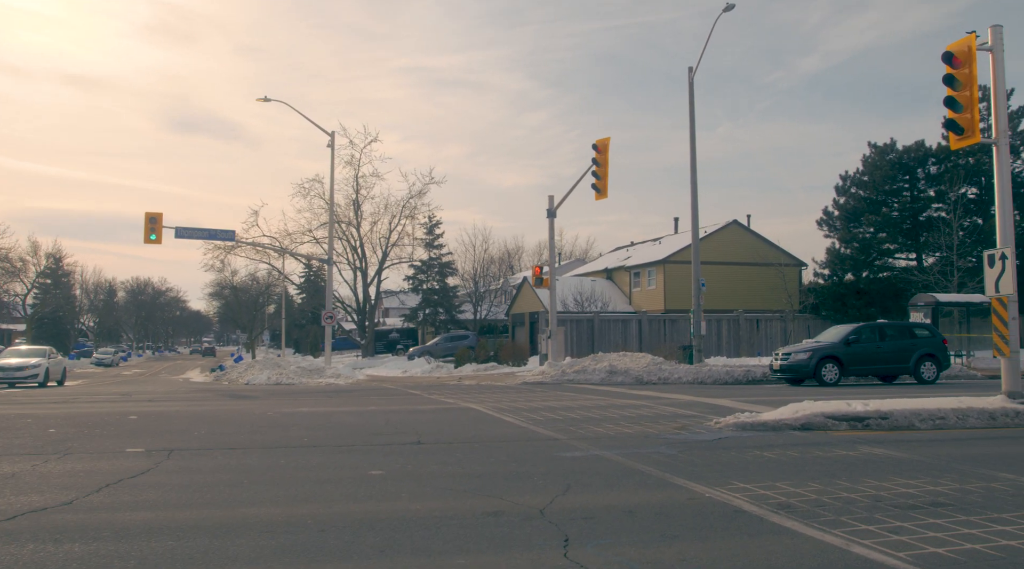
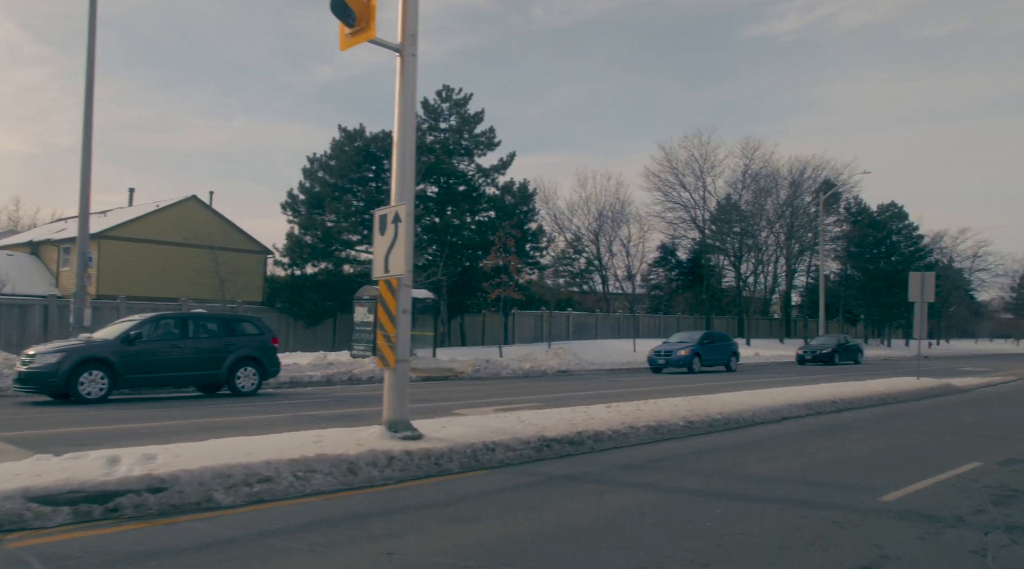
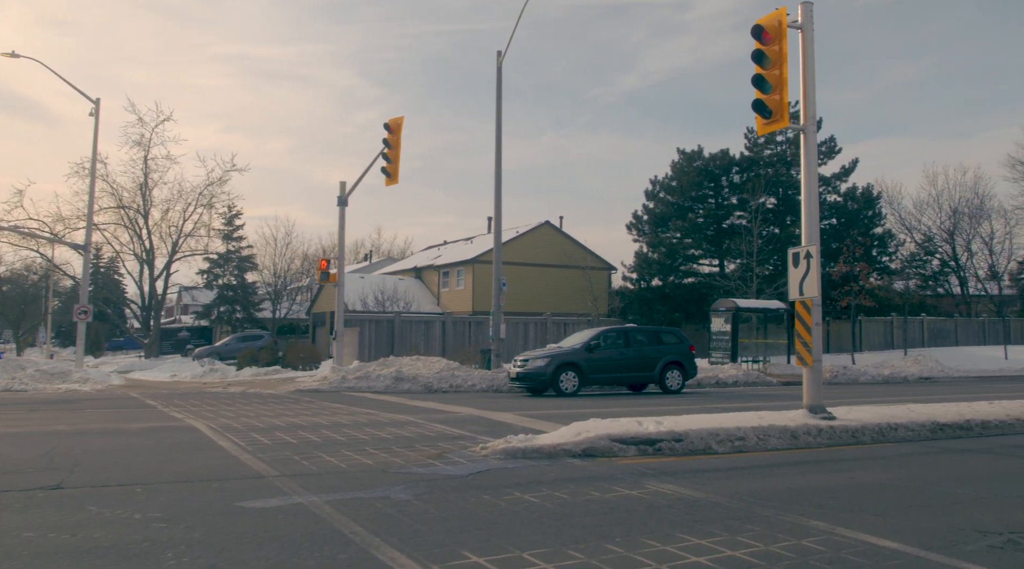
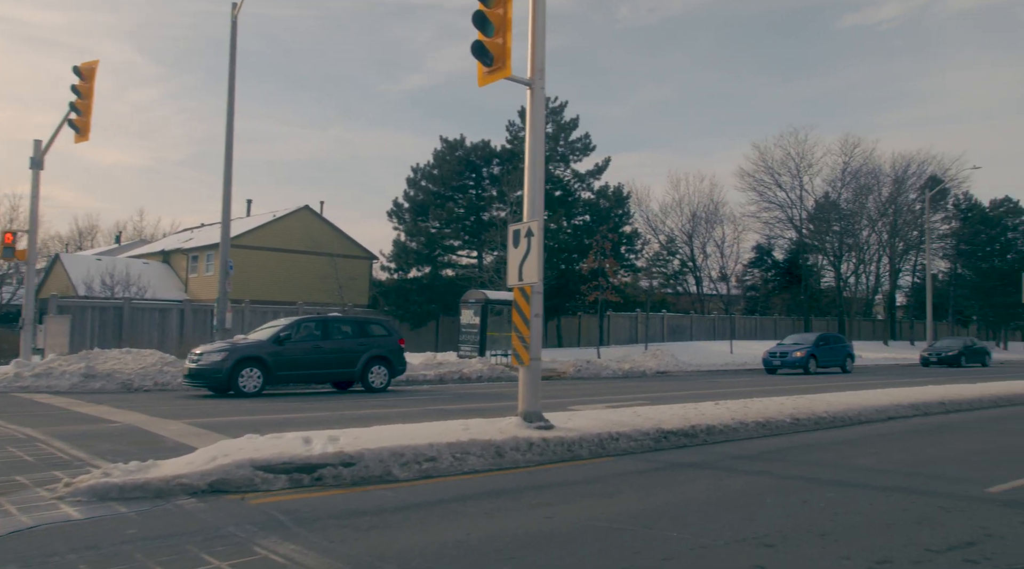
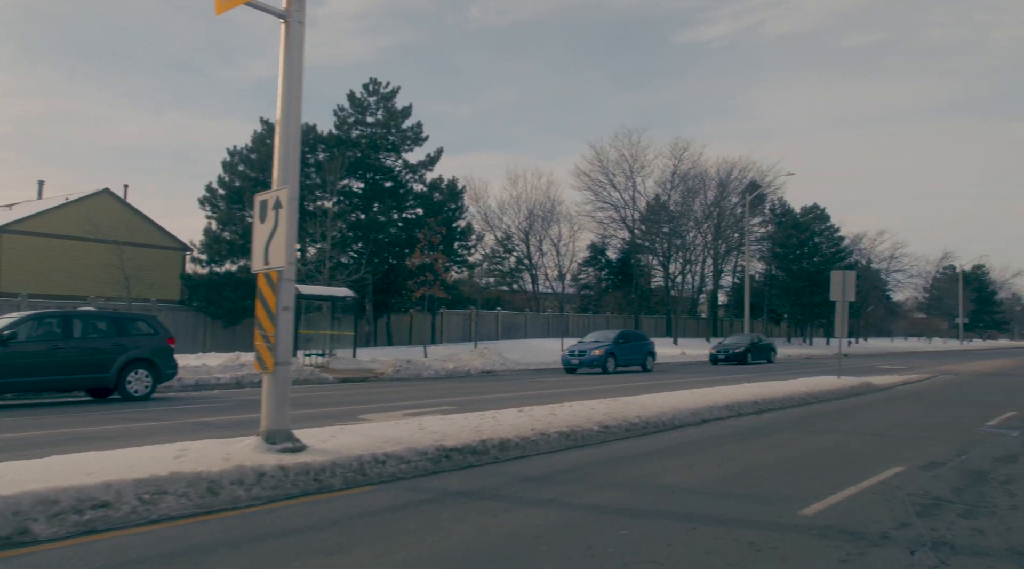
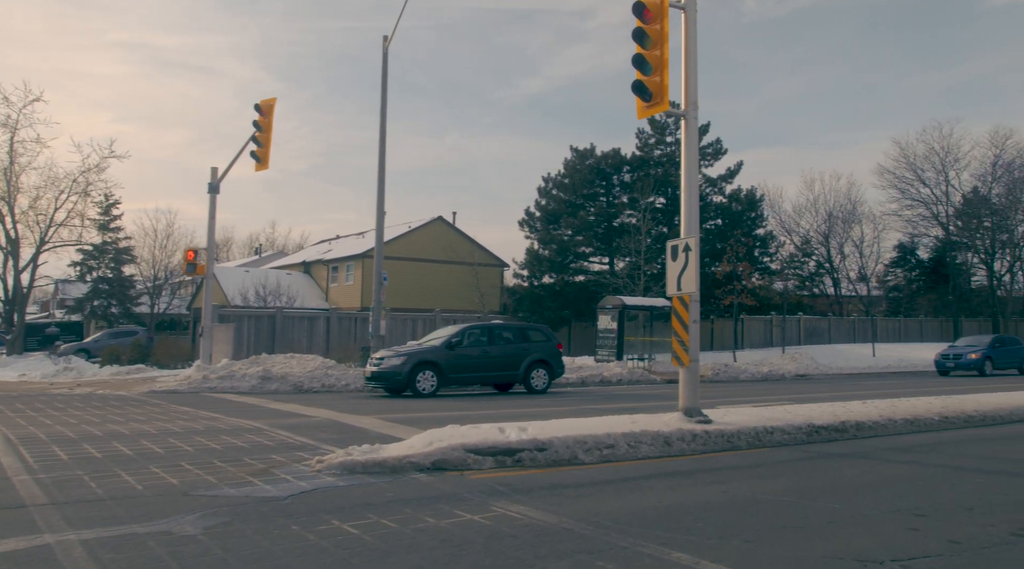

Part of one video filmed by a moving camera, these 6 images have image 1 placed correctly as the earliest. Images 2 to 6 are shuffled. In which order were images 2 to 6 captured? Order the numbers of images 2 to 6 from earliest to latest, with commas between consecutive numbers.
3, 6, 4, 2, 5
